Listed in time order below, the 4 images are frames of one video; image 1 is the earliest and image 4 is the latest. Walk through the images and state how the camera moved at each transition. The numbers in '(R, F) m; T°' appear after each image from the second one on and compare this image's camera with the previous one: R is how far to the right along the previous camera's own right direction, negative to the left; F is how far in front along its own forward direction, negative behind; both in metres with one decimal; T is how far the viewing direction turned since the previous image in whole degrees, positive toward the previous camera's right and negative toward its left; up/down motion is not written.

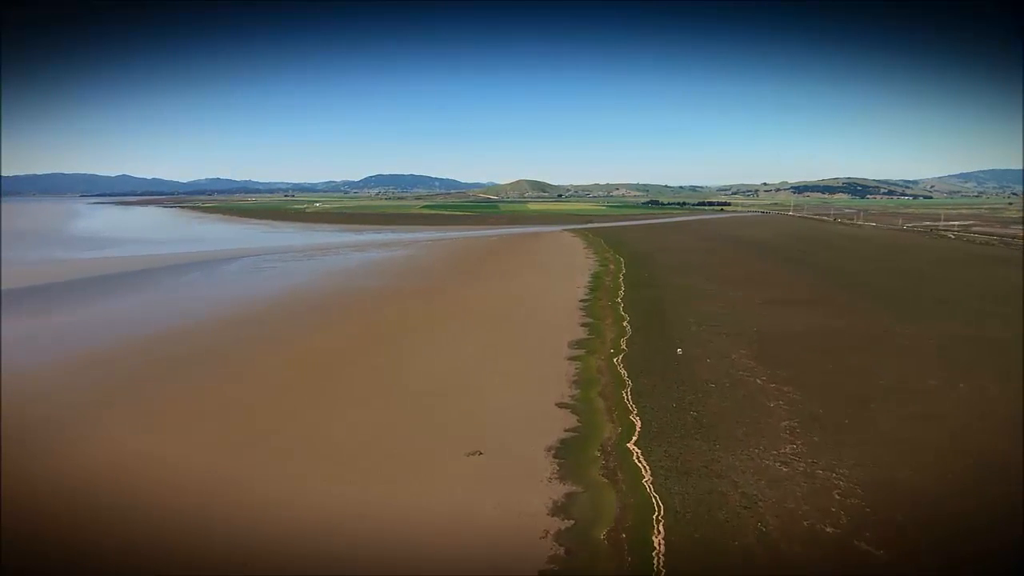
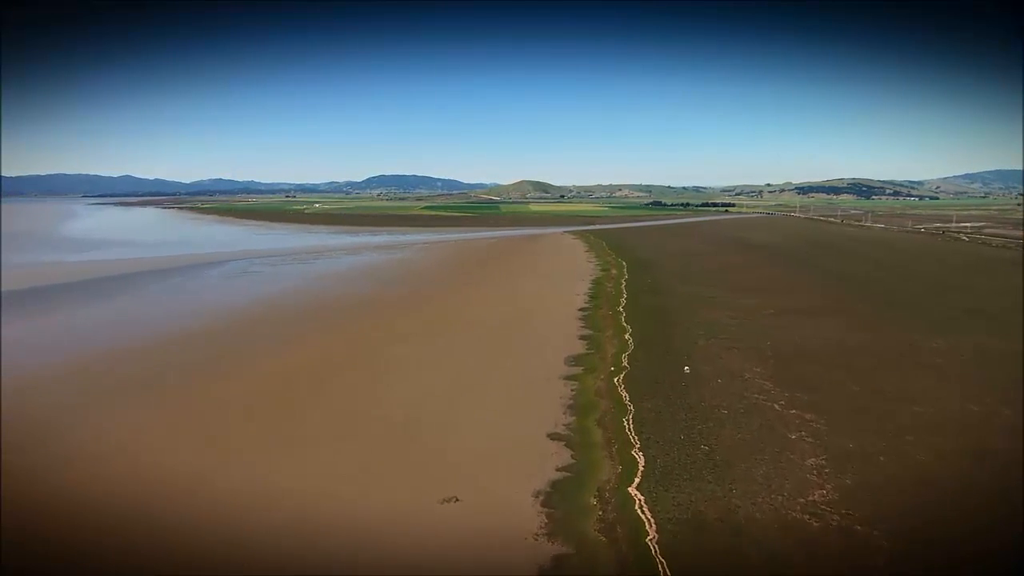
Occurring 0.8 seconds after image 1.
(+0.1, +0.6) m; 0°
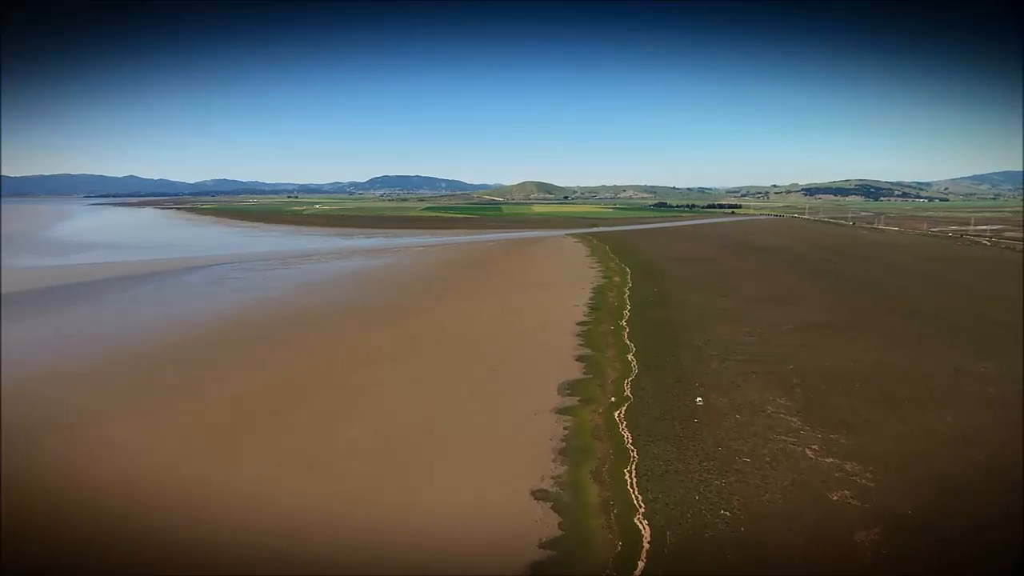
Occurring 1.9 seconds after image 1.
(+0.2, +0.9) m; 0°
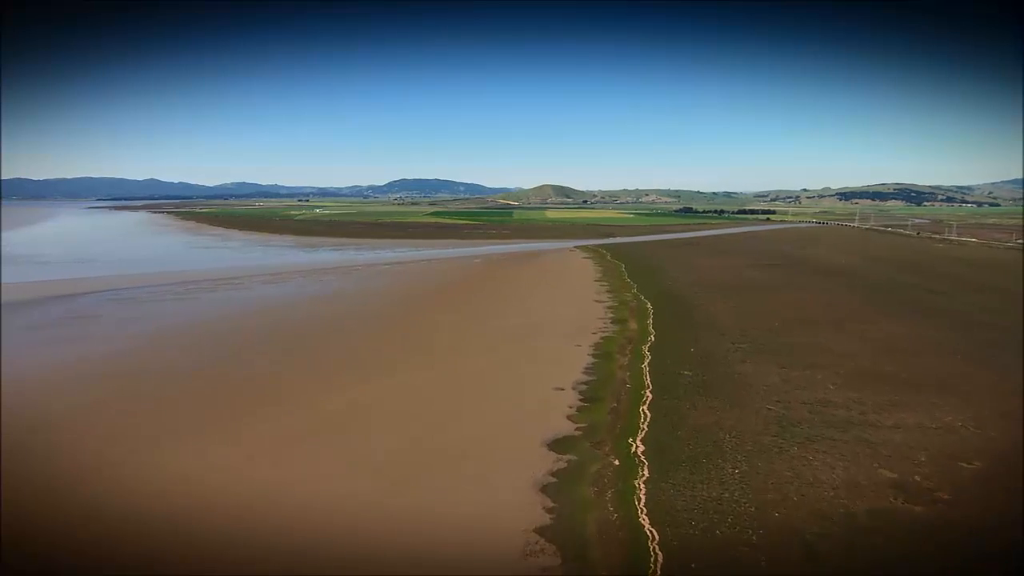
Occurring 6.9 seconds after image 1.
(+0.8, +4.1) m; -2°
